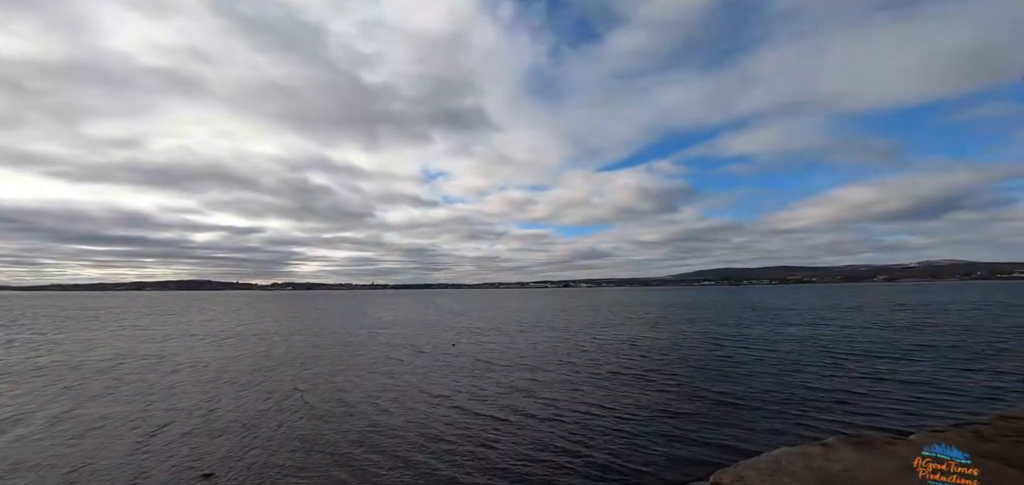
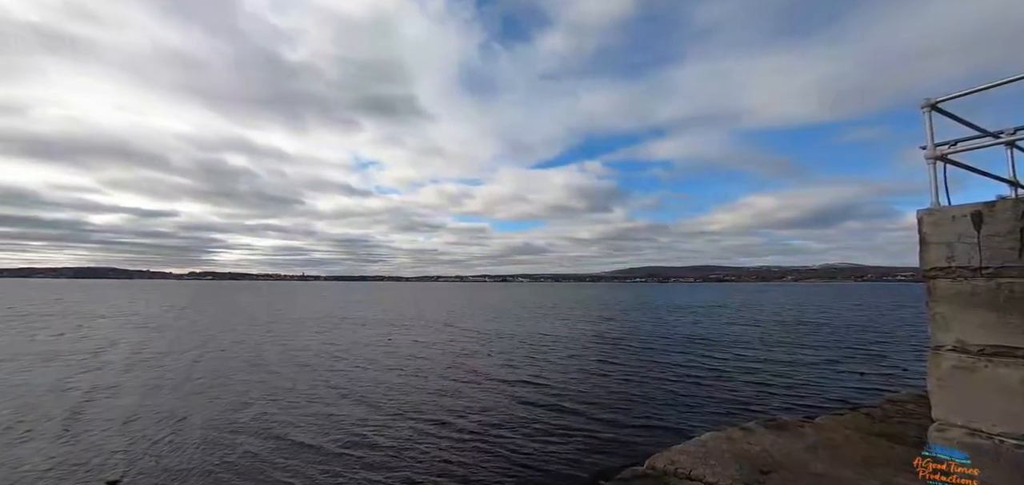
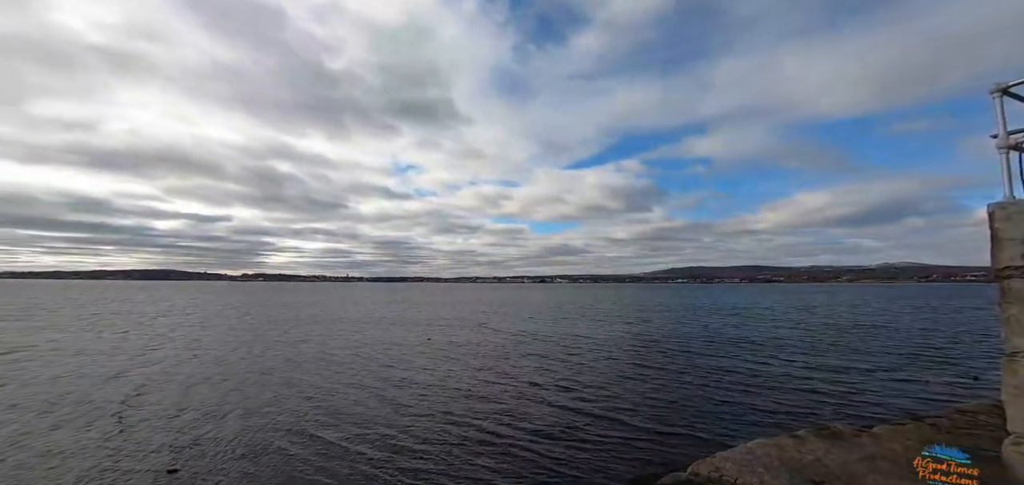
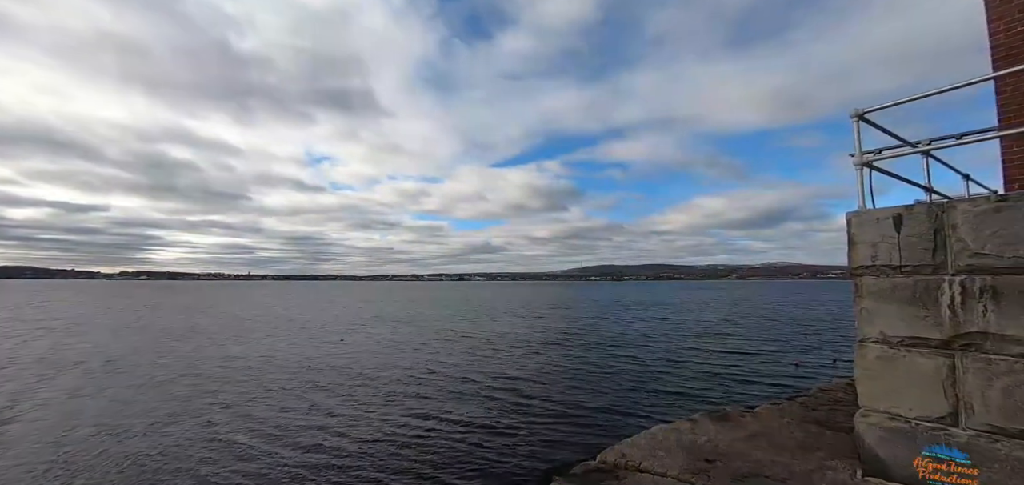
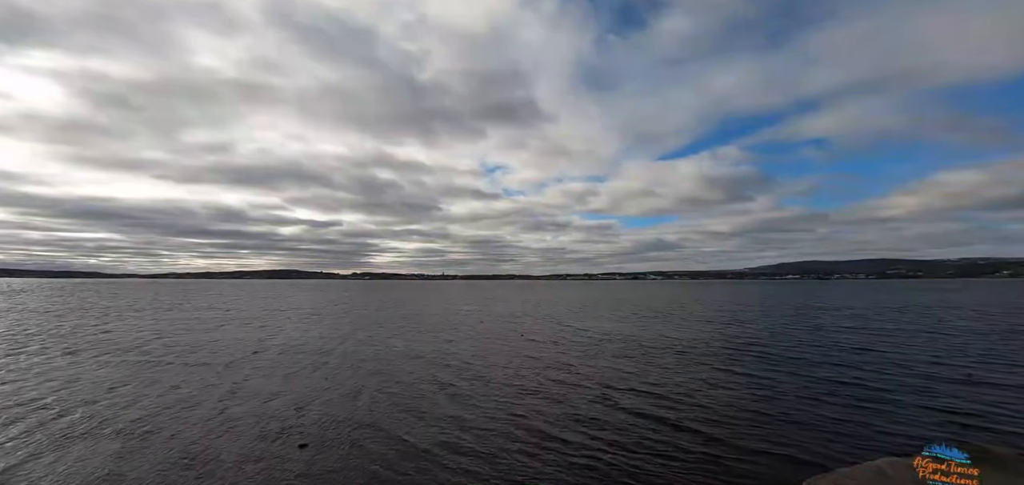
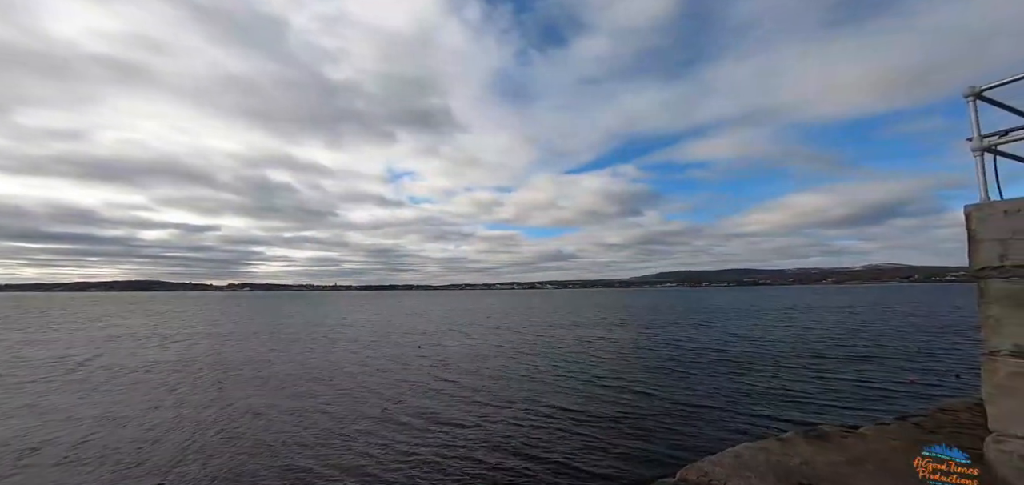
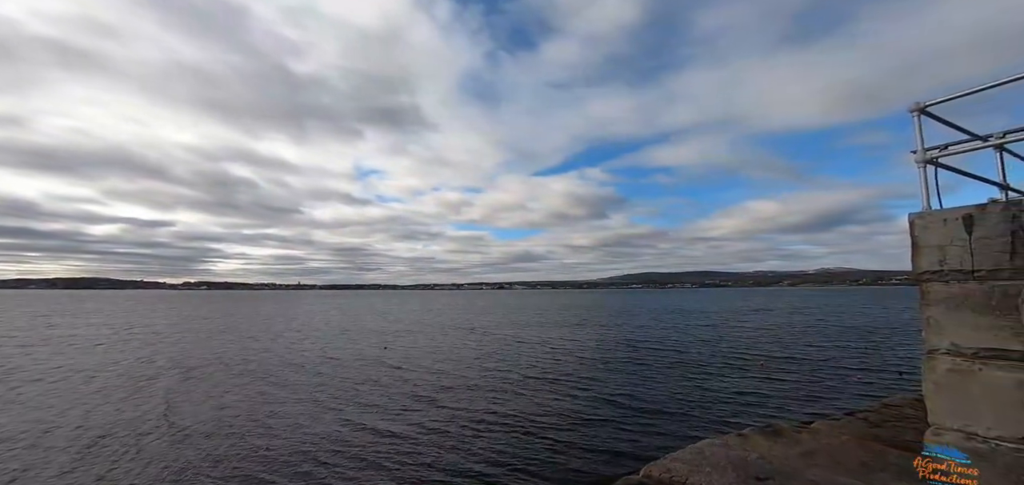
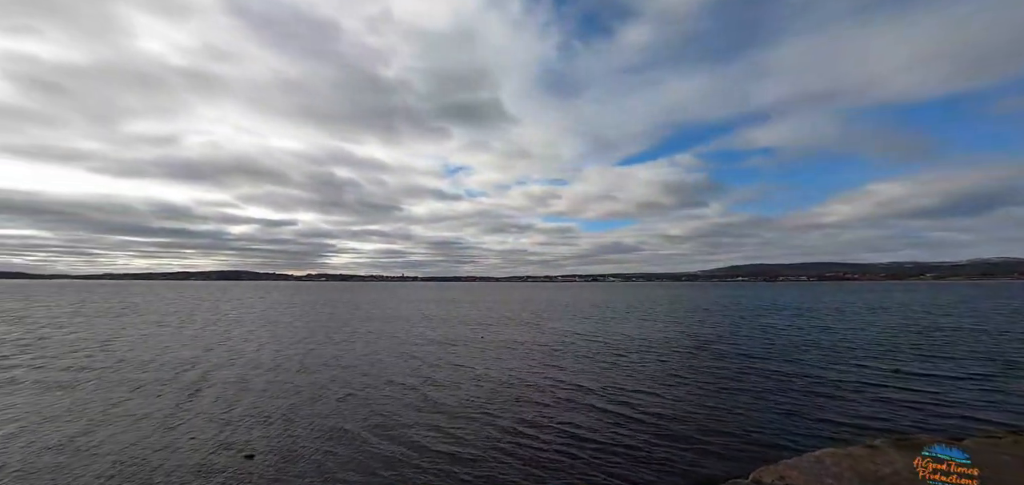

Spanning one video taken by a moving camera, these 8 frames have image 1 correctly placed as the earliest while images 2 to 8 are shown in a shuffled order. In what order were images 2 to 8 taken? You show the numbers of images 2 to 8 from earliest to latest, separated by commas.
6, 7, 4, 2, 3, 8, 5
